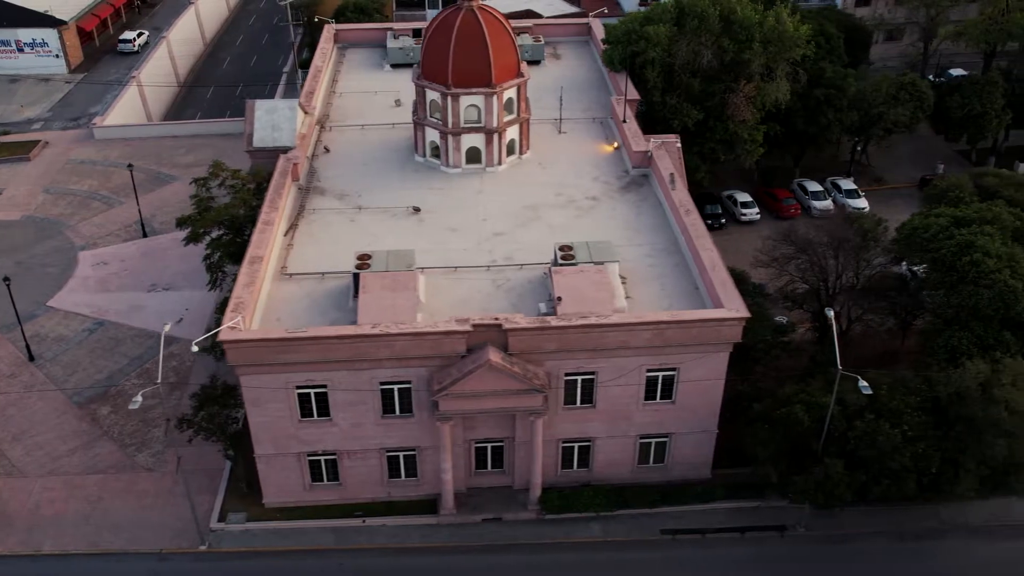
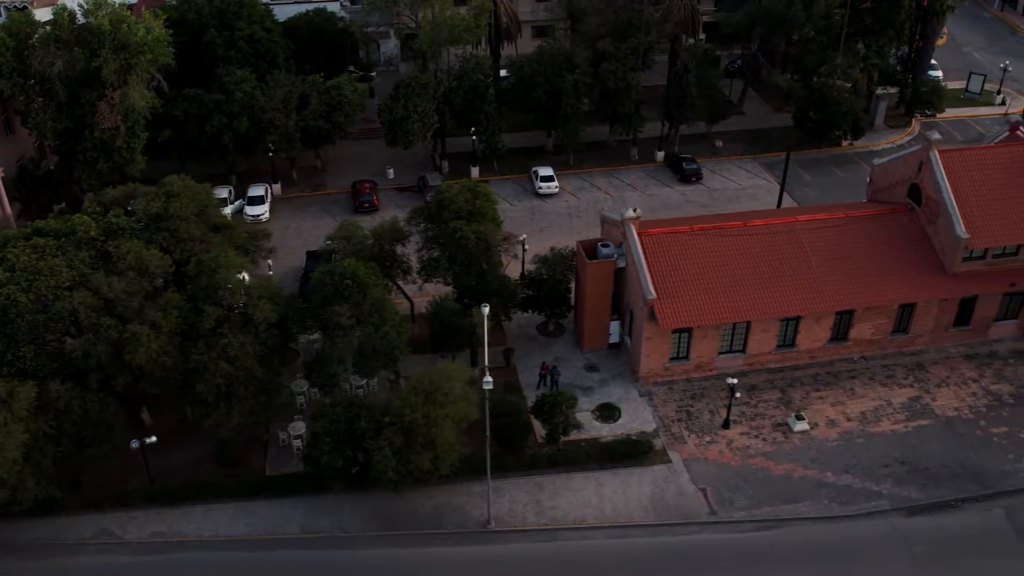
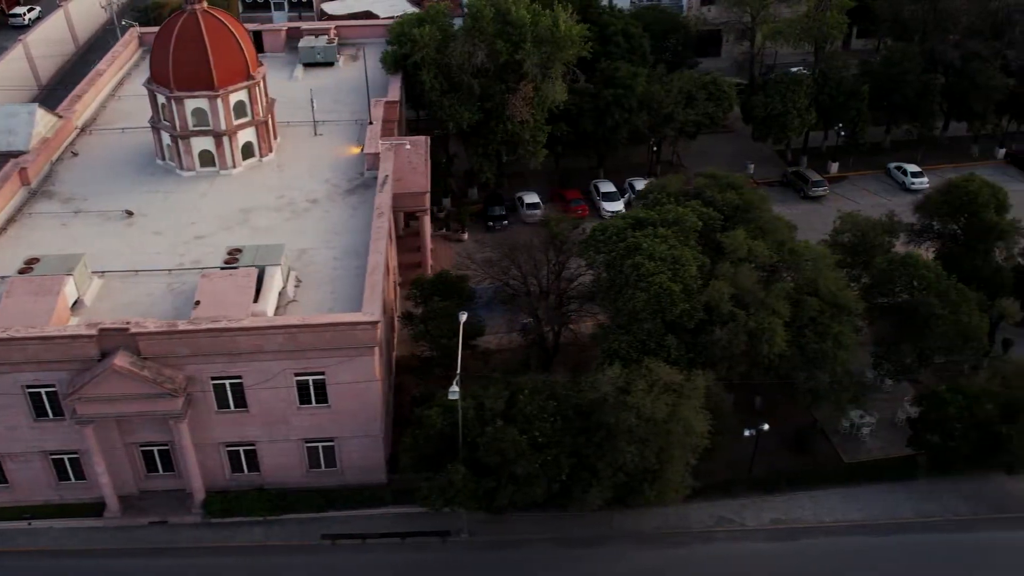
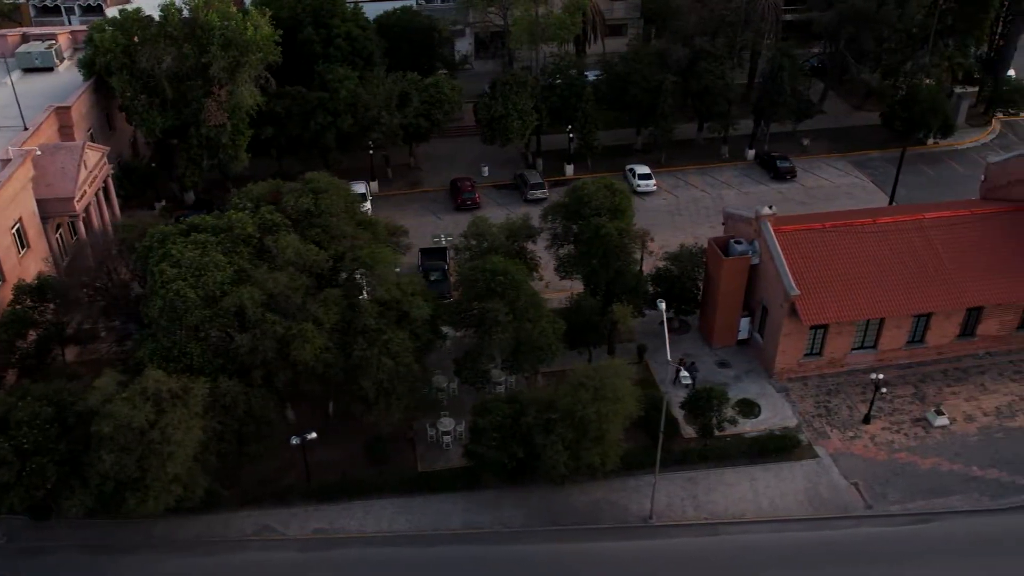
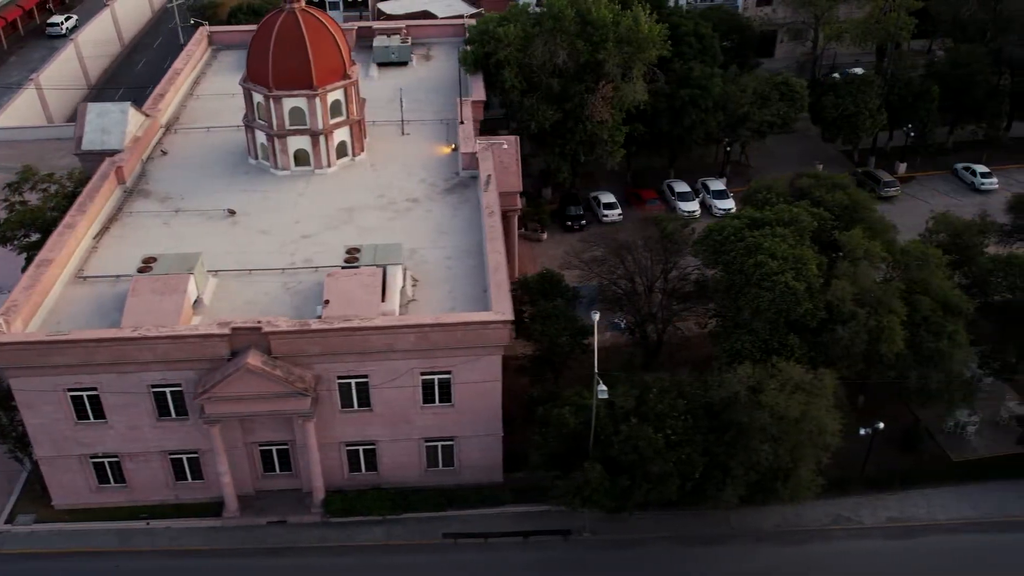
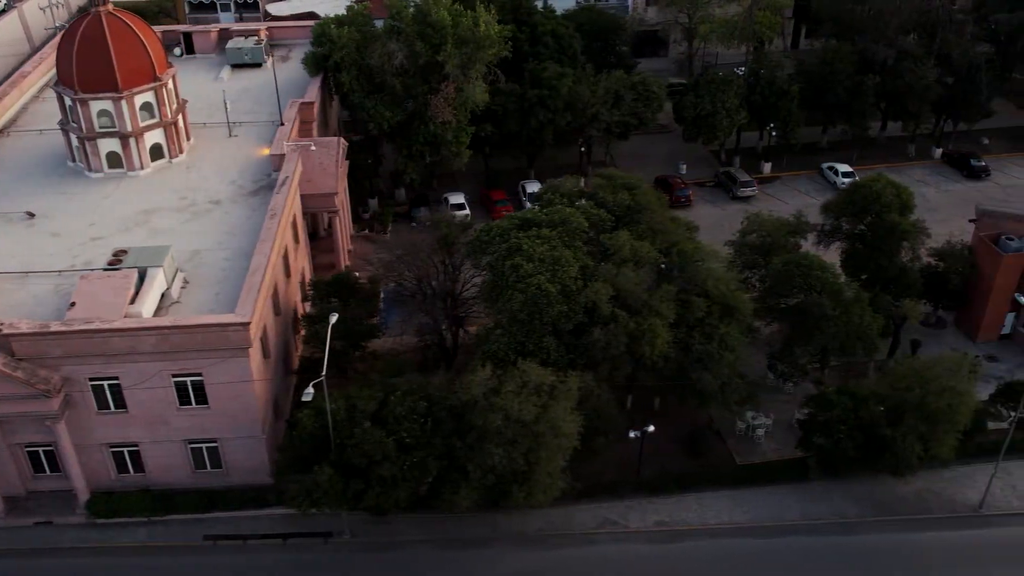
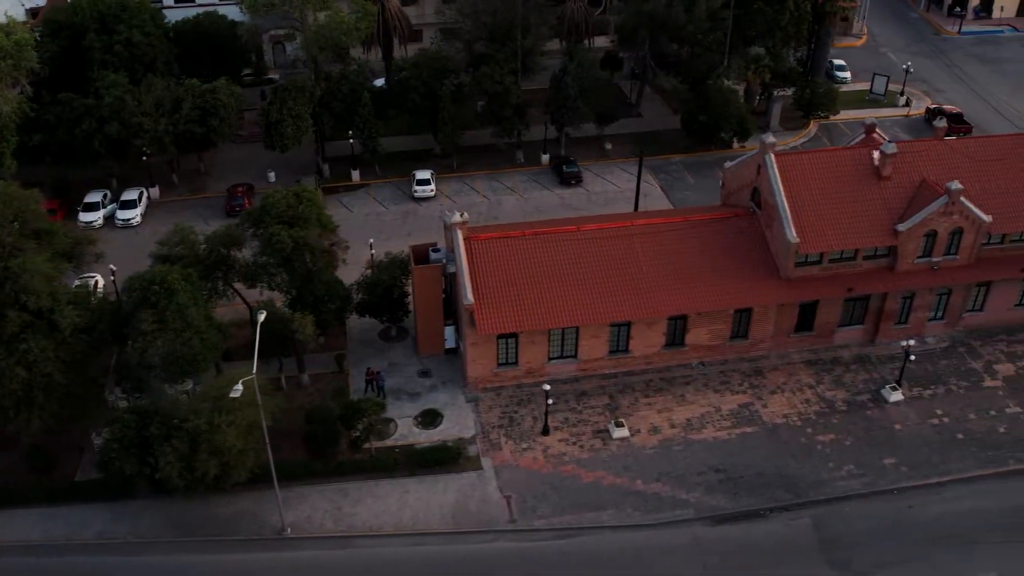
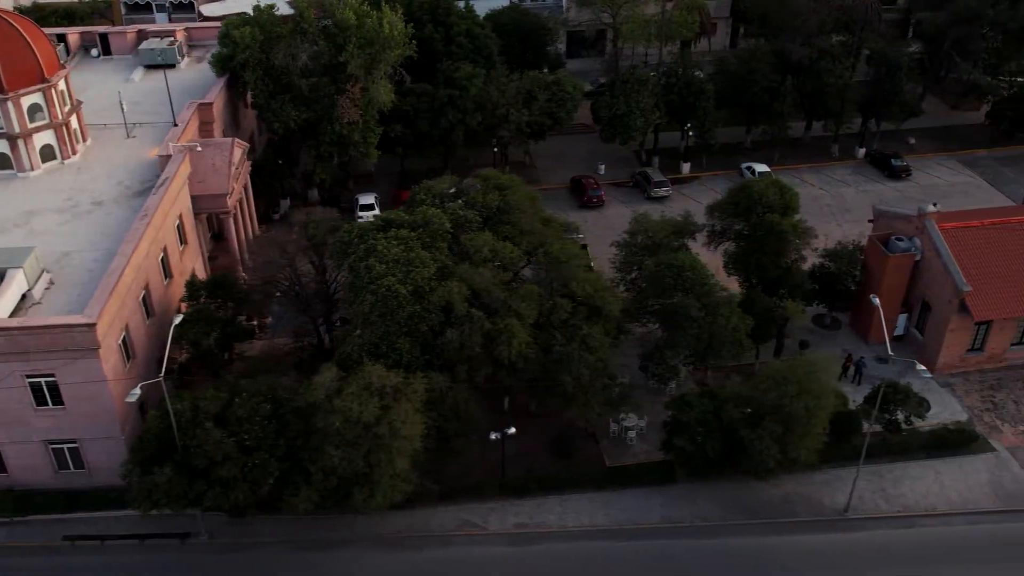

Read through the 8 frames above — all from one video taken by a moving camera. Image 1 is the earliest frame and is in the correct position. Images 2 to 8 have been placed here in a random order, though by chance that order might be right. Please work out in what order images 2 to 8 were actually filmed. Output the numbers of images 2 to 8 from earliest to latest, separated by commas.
5, 3, 6, 8, 4, 2, 7
